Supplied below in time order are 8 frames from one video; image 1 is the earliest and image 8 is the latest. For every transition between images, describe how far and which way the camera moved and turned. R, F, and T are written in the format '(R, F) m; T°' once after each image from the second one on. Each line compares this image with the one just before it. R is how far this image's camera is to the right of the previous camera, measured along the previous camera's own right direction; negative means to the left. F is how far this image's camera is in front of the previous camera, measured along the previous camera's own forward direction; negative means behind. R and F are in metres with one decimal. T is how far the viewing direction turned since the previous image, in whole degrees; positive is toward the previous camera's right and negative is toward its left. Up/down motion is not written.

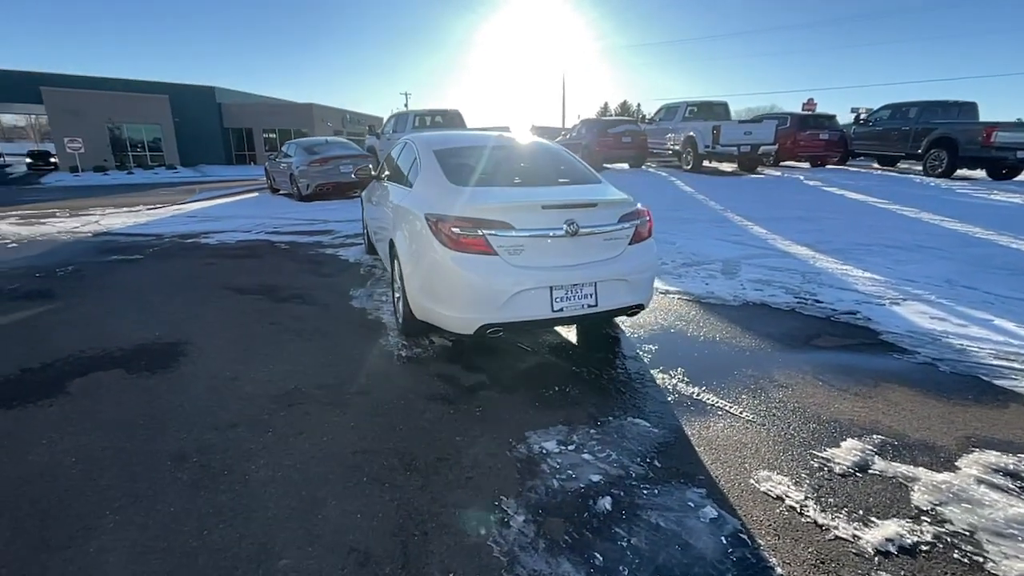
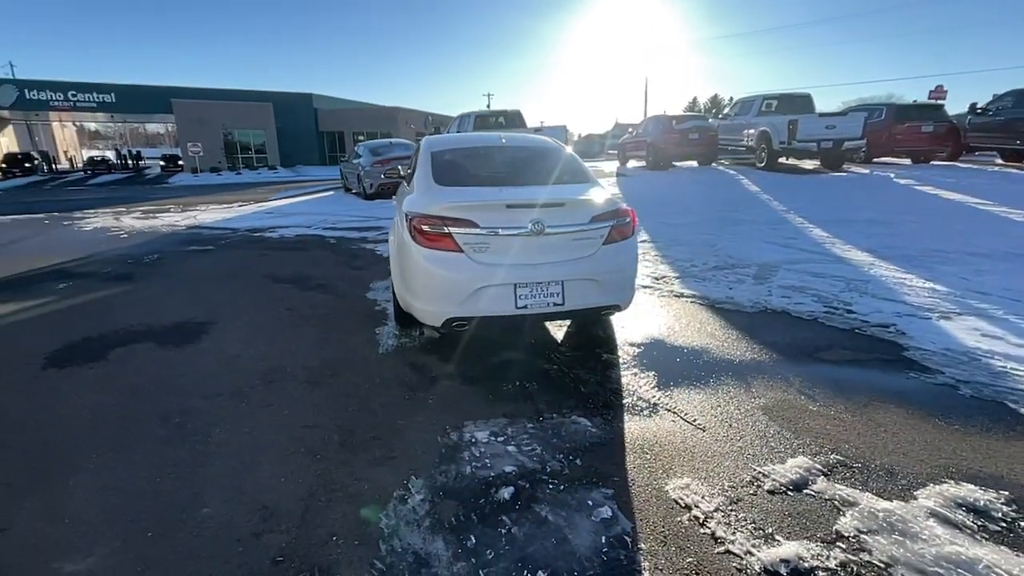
(+0.7, 0.0) m; -9°
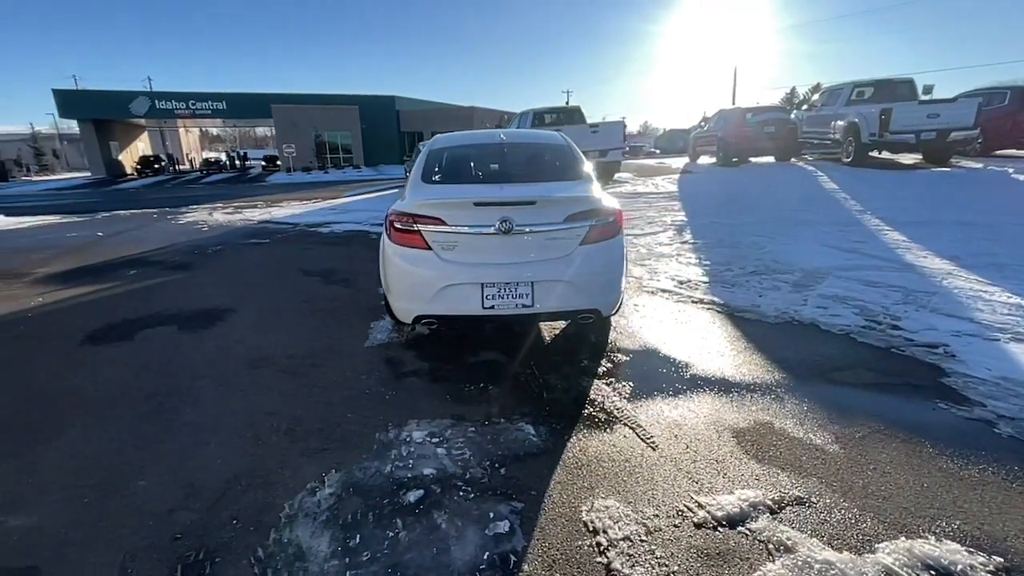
(+0.7, +0.1) m; -9°
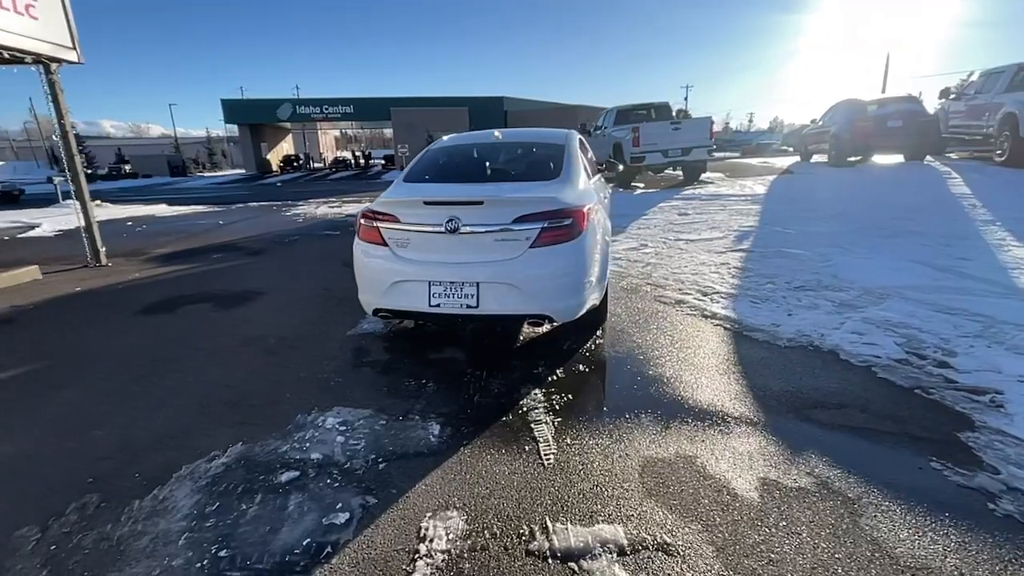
(+1.0, +0.2) m; -13°
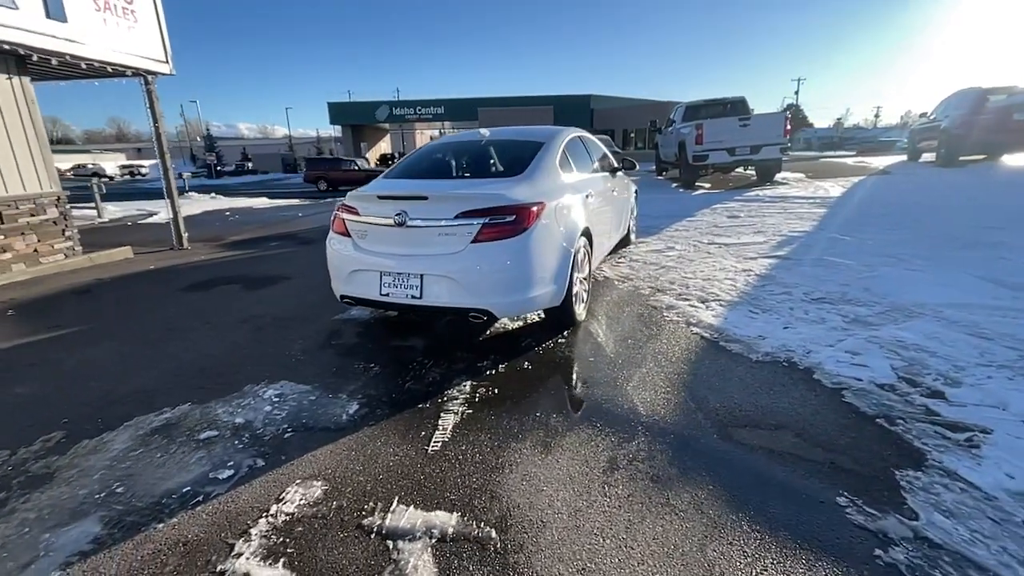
(+1.0, 0.0) m; -10°
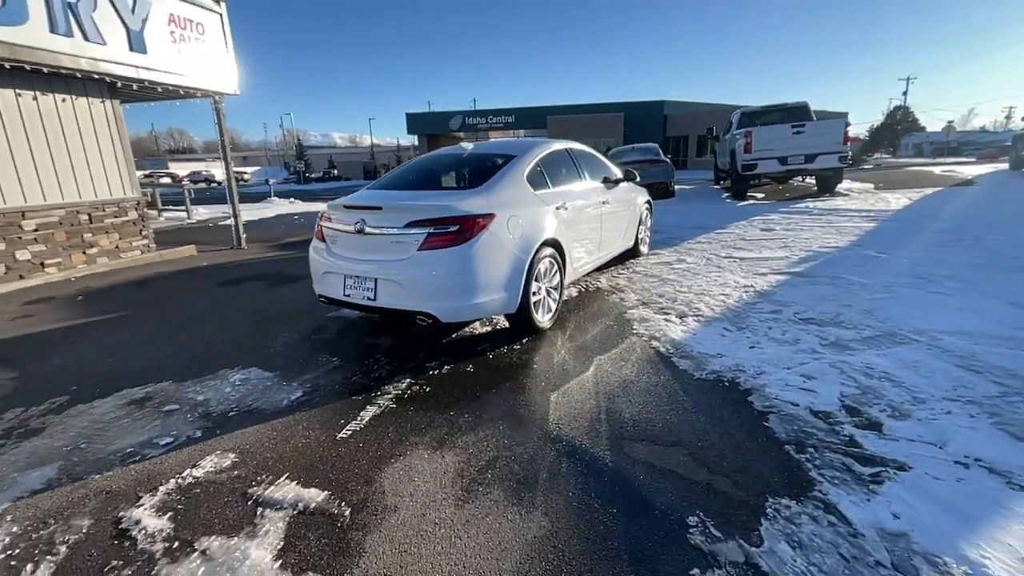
(+0.9, -0.1) m; -9°
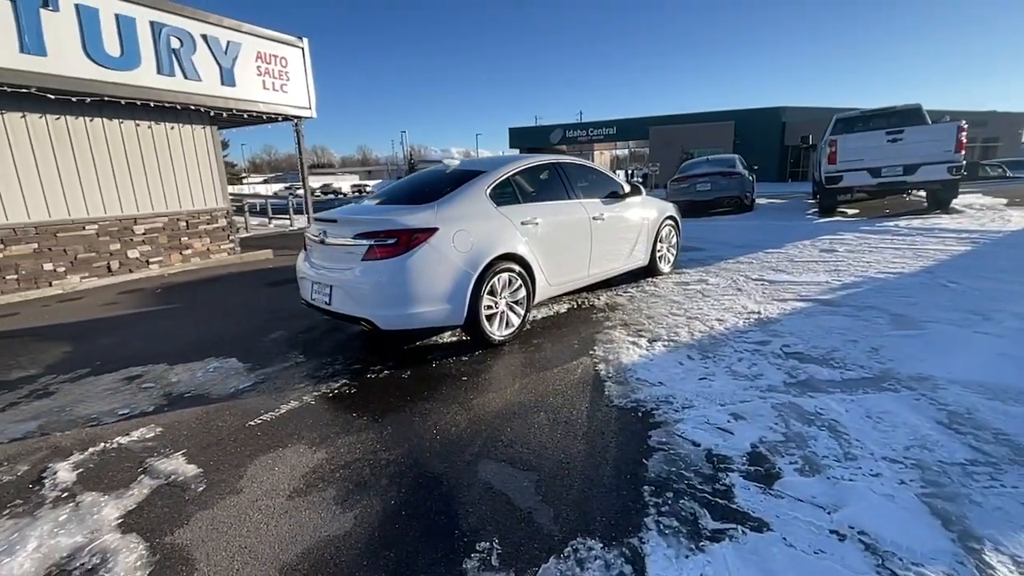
(+1.2, +0.1) m; -13°
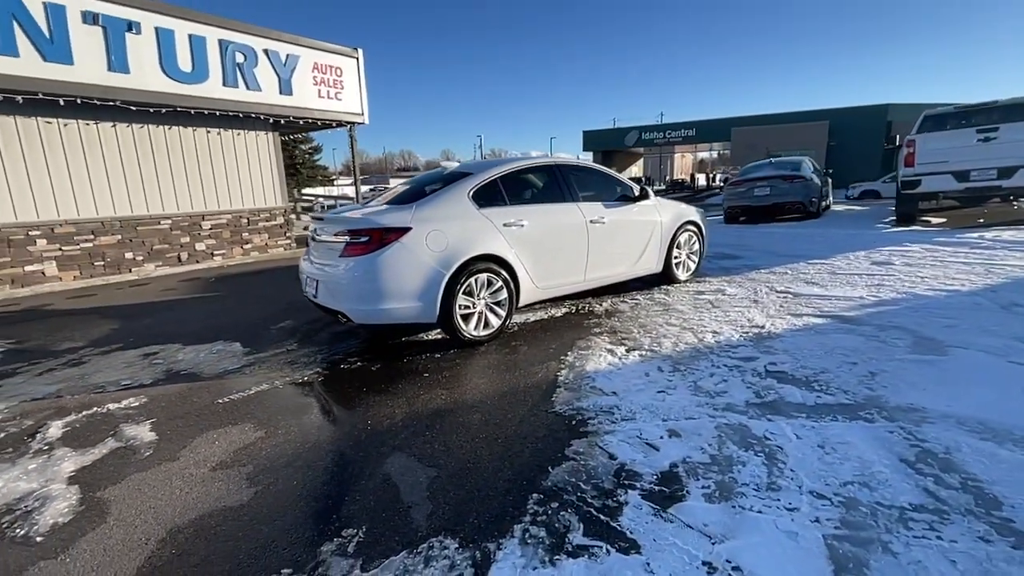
(+0.8, +0.1) m; -9°
